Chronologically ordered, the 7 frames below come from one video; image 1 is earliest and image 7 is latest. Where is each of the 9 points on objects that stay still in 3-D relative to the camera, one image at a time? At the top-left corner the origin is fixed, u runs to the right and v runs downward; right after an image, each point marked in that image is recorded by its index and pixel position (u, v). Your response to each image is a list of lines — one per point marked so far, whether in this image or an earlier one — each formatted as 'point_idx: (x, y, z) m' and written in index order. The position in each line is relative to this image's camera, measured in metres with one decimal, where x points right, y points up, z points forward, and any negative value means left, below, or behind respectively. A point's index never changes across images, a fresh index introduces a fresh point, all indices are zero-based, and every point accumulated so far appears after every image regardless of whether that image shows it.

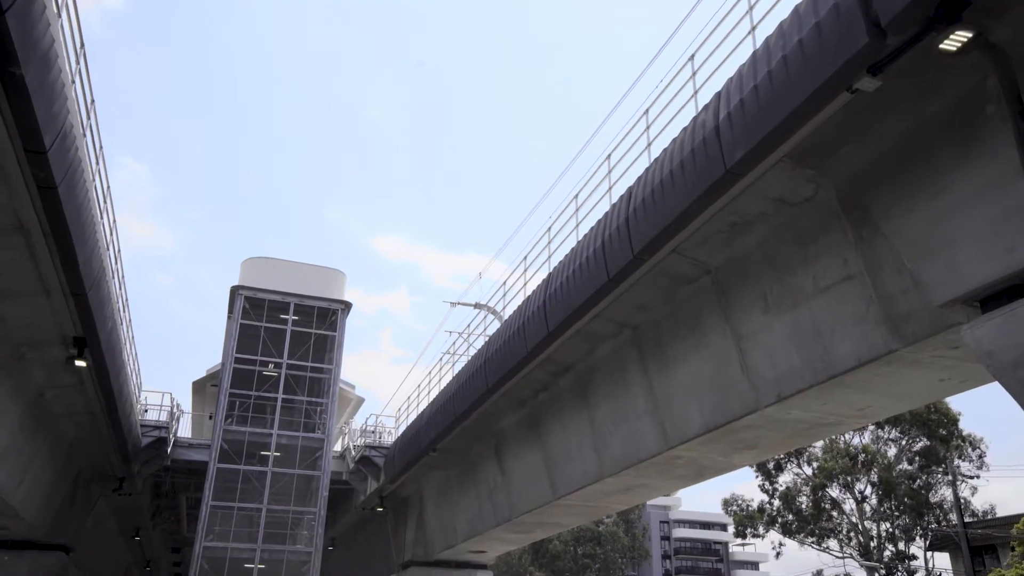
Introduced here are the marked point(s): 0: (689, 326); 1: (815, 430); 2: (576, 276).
0: (+2.2, -0.5, +10.5) m
1: (+3.6, -1.7, +9.9) m
2: (+0.9, +0.2, +10.7) m
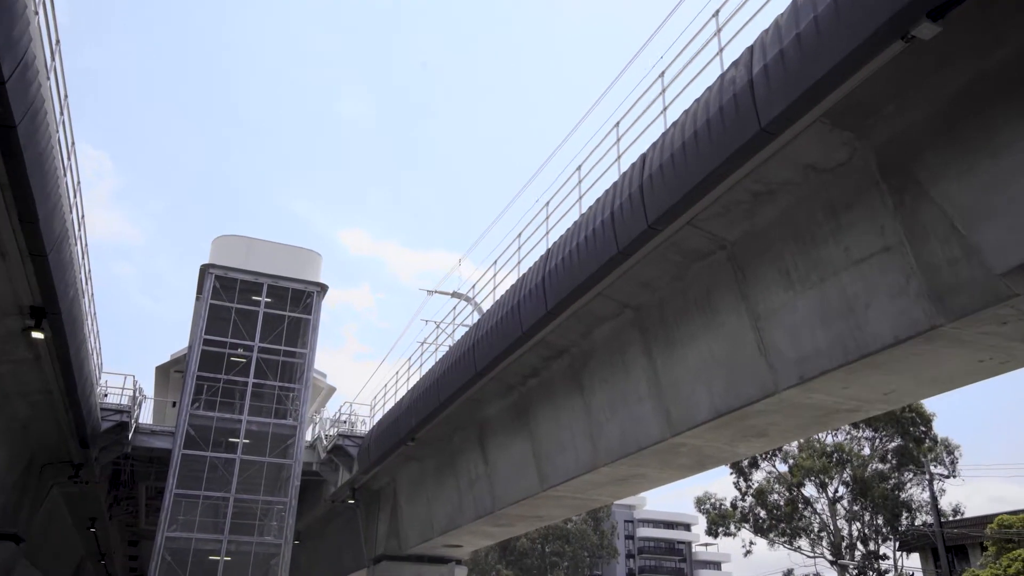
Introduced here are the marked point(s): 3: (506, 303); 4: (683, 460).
0: (+2.2, -0.2, +9.9) m
1: (+3.6, -1.5, +9.3) m
2: (+0.9, +0.5, +10.1) m
3: (-0.1, -0.2, +12.6) m
4: (+2.4, -2.4, +11.5) m
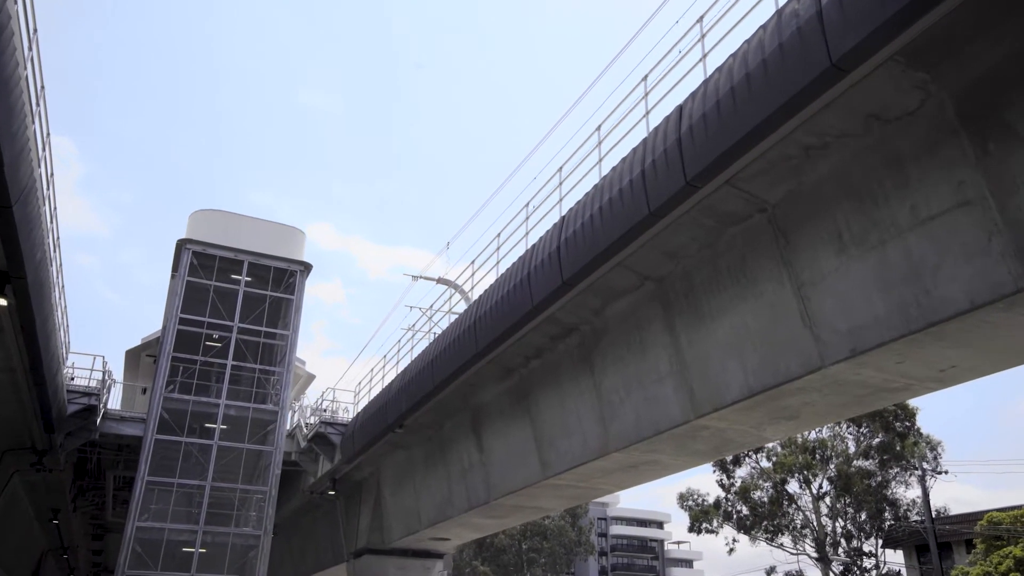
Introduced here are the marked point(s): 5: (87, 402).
0: (+2.4, +0.2, +9.1) m
1: (+3.8, -1.1, +8.6) m
2: (+1.1, +0.8, +9.3) m
3: (0.0, +0.2, +11.8) m
4: (+2.5, -2.0, +10.8) m
5: (-9.8, -2.6, +19.1) m
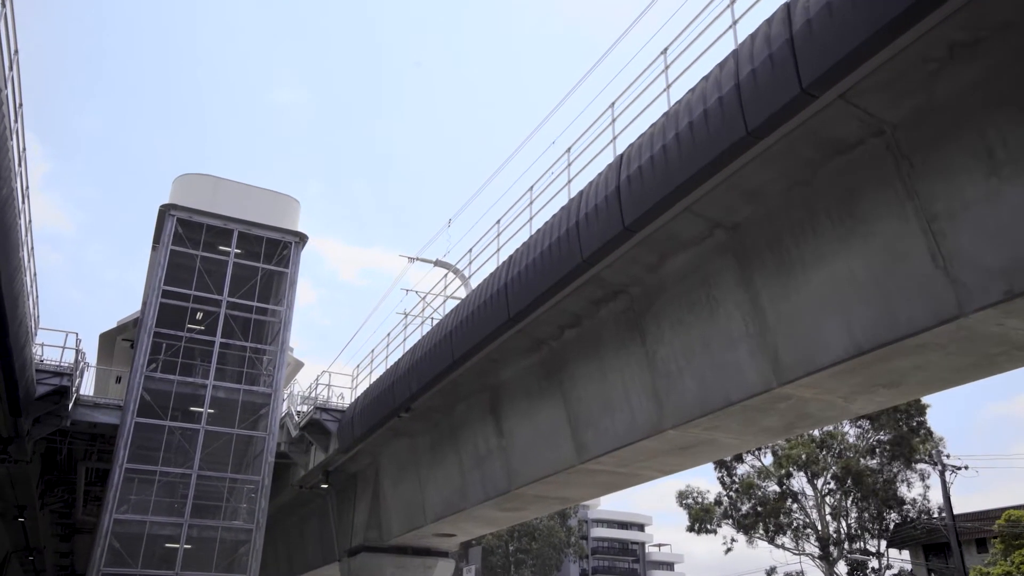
0: (+3.0, +0.7, +7.8) m
1: (+4.4, -0.6, +7.3) m
2: (+1.6, +1.4, +7.9) m
3: (+0.5, +0.8, +10.4) m
4: (+3.0, -1.5, +9.4) m
5: (-9.5, -2.0, +17.4) m
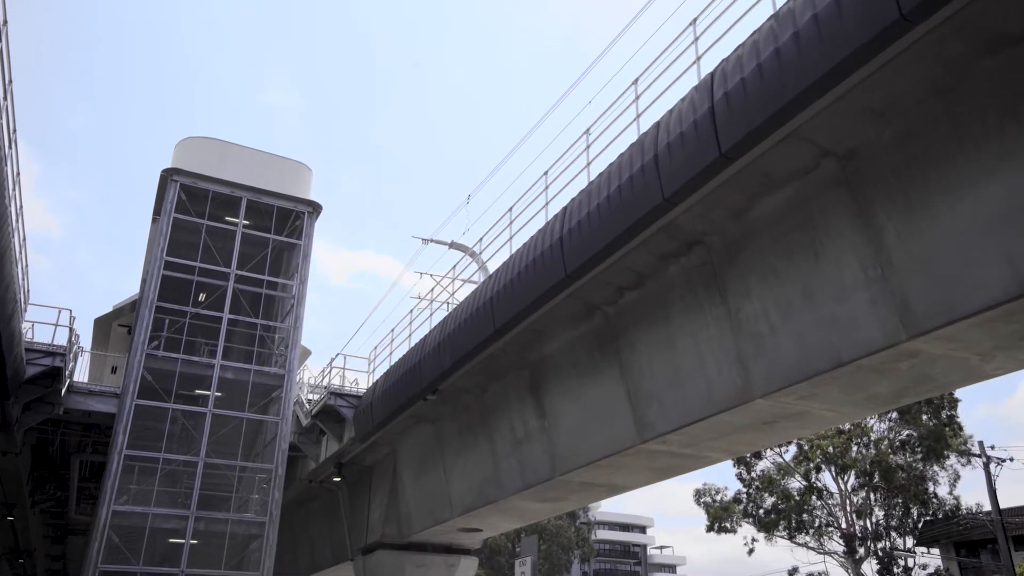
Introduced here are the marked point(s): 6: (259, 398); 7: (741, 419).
0: (+3.7, +1.3, +6.4) m
1: (+5.1, 0.0, +6.0) m
2: (+2.3, +2.0, +6.5) m
3: (+1.2, +1.3, +9.0) m
4: (+3.6, -0.9, +8.1) m
5: (-8.9, -1.5, +16.0) m
6: (-6.0, -2.7, +19.3) m
7: (+2.6, -1.5, +9.3) m
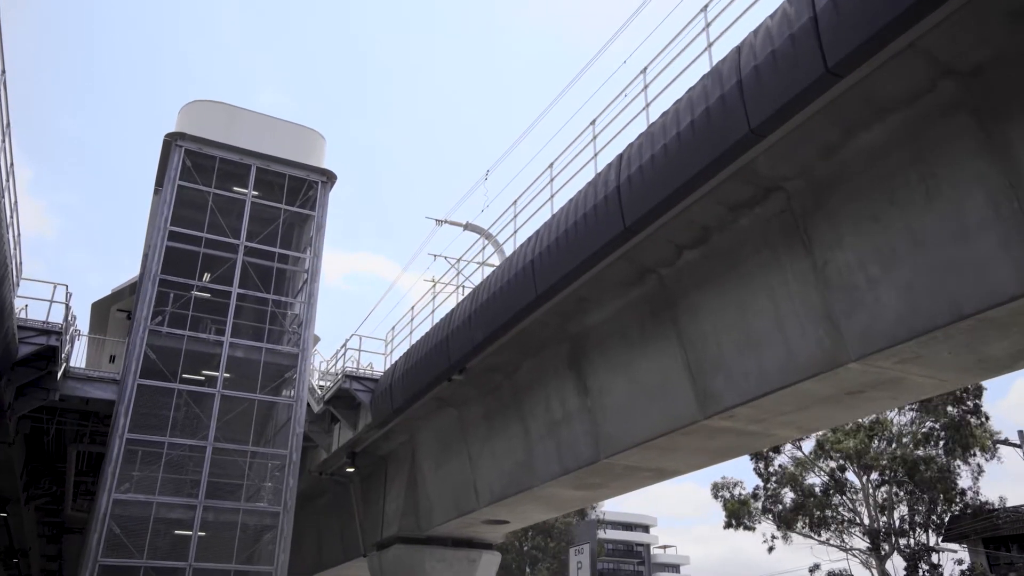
0: (+4.2, +1.8, +5.4) m
1: (+5.6, +0.5, +4.9) m
2: (+2.9, +2.4, +5.5) m
3: (+1.7, +1.8, +8.0) m
4: (+4.2, -0.5, +7.0) m
5: (-8.4, -1.0, +14.9) m
6: (-5.5, -2.3, +18.2) m
7: (+3.1, -1.0, +8.2) m
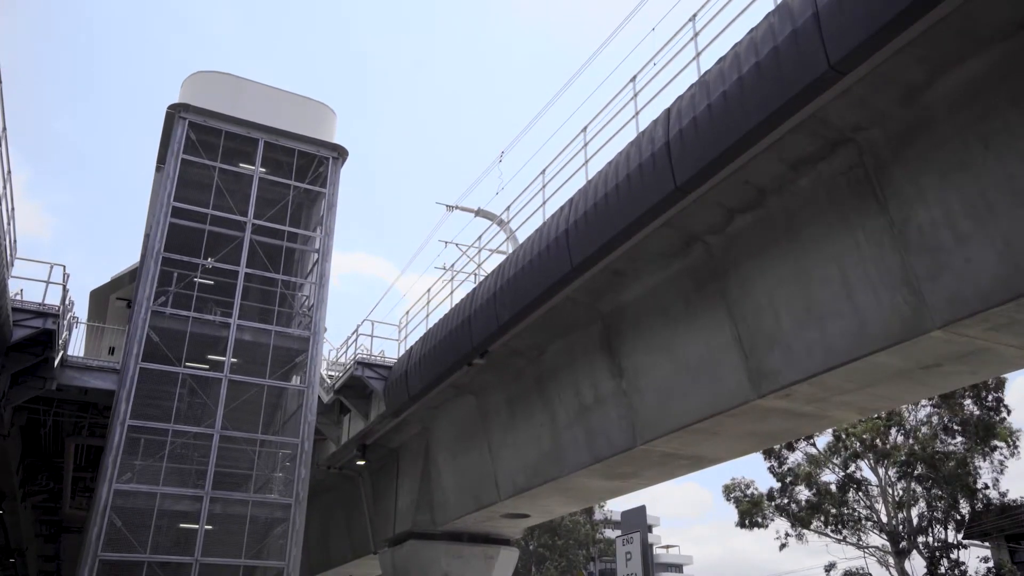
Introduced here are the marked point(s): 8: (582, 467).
0: (+4.6, +2.1, +4.6) m
1: (+6.0, +0.8, +4.2) m
2: (+3.3, +2.8, +4.7) m
3: (+2.1, +2.1, +7.2) m
4: (+4.6, -0.1, +6.3) m
5: (-8.0, -0.7, +14.1) m
6: (-5.1, -1.9, +17.4) m
7: (+3.5, -0.7, +7.5) m
8: (+1.0, -2.4, +11.3) m
